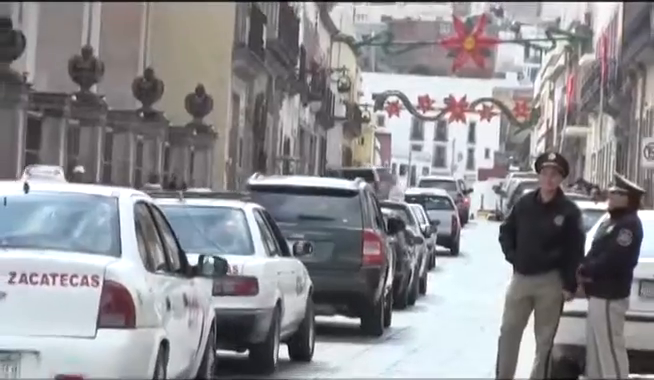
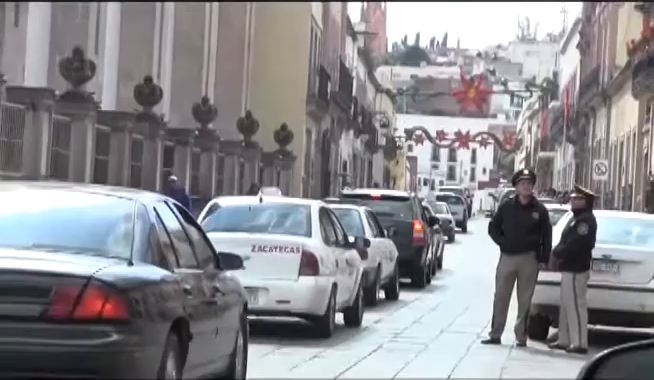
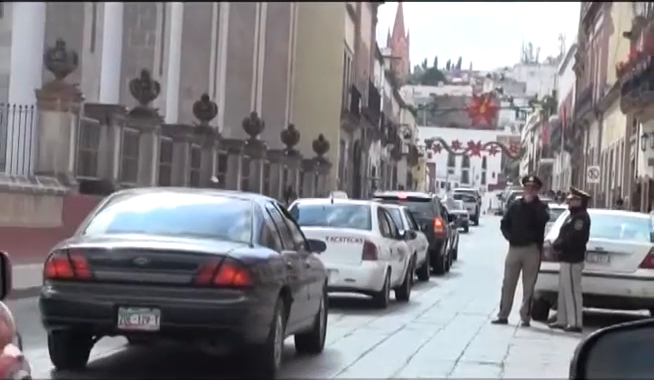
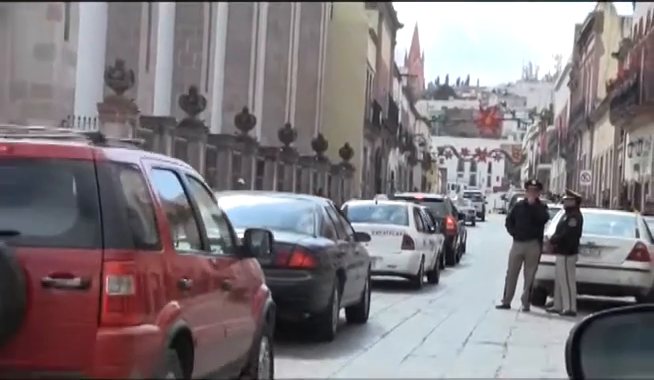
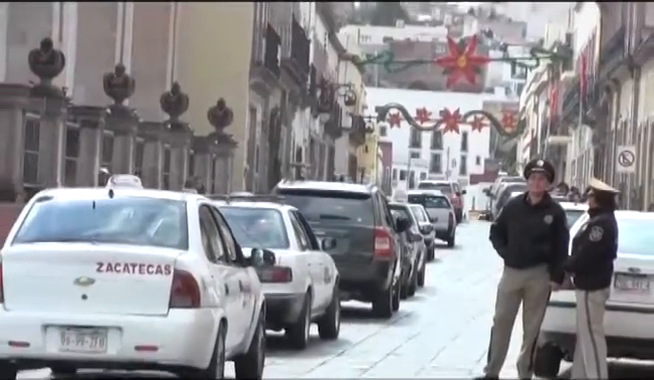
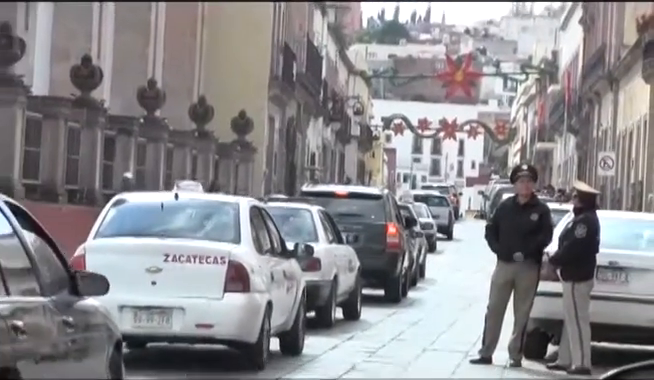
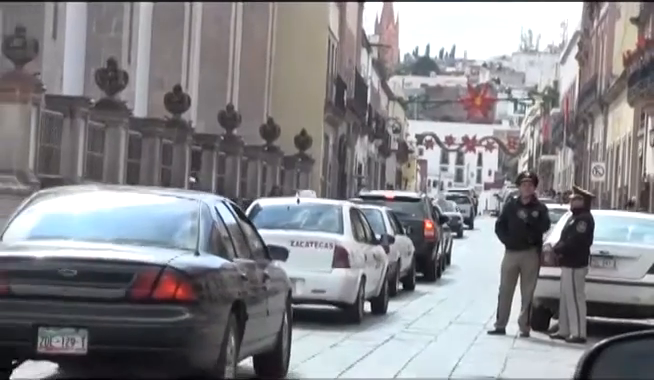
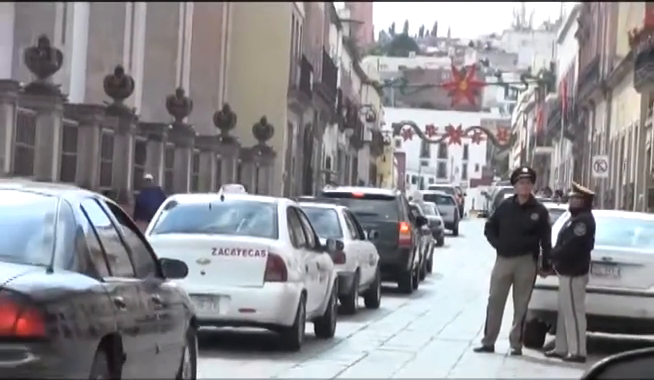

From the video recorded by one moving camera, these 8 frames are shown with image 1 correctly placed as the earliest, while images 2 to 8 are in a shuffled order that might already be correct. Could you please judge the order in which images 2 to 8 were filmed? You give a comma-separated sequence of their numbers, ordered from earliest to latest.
5, 6, 8, 2, 7, 3, 4
